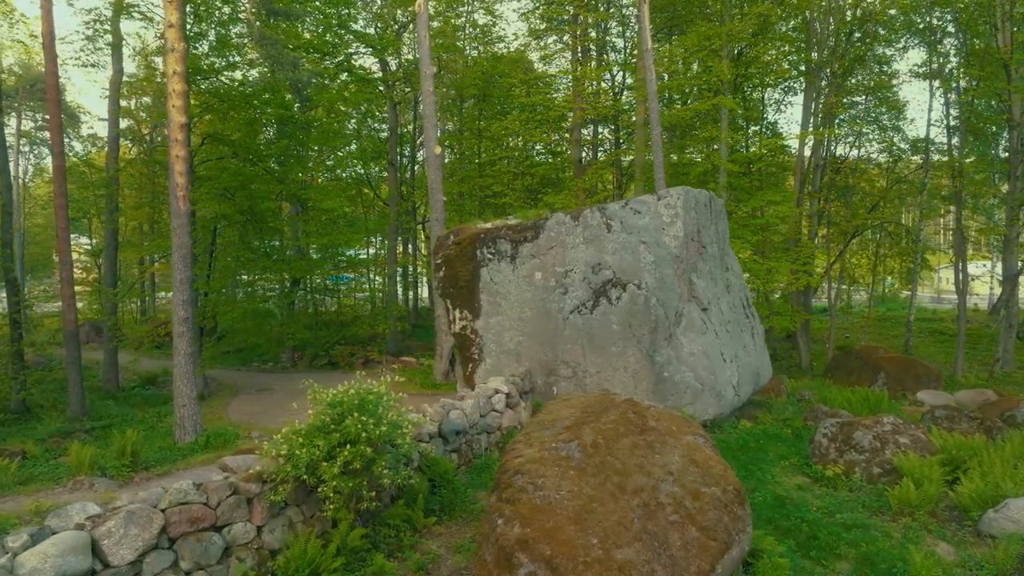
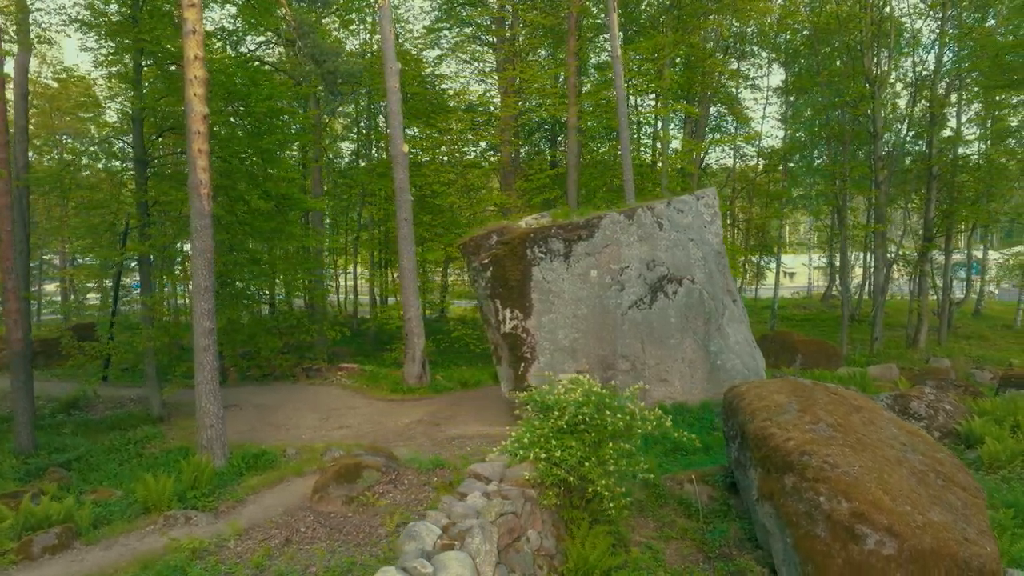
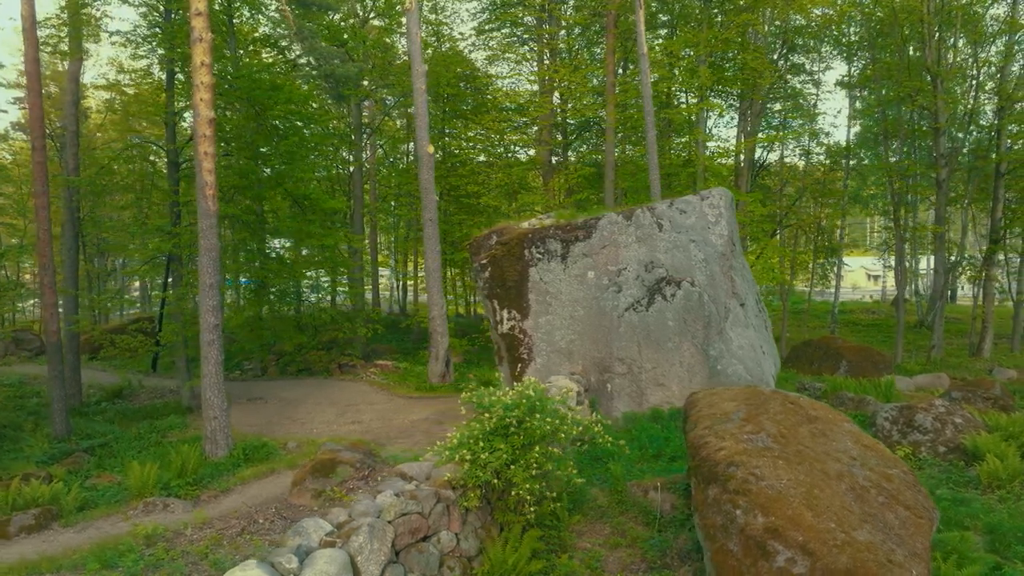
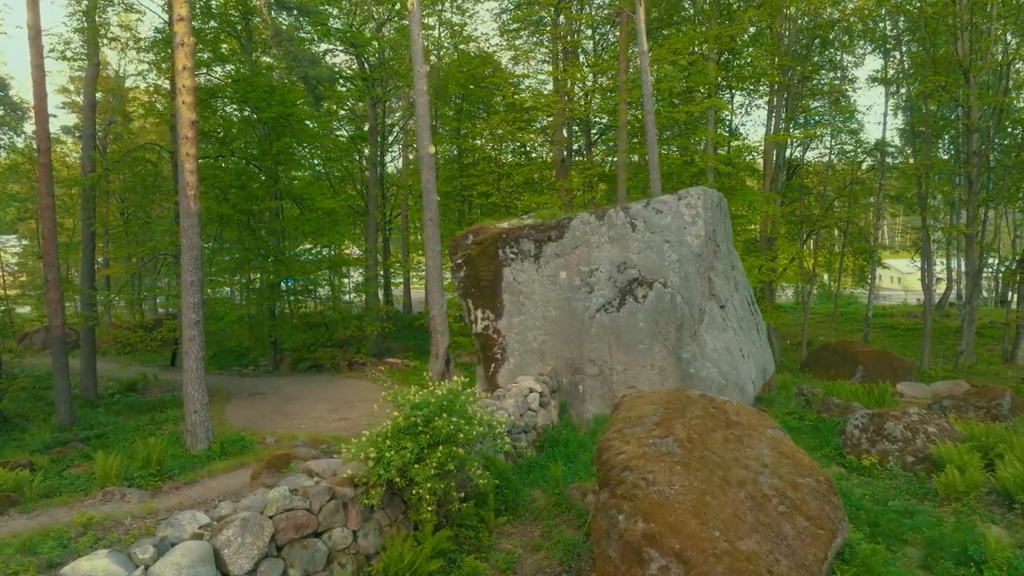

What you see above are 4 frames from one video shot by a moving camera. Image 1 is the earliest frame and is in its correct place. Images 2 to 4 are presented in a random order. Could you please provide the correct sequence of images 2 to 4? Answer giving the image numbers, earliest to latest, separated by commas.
4, 3, 2
